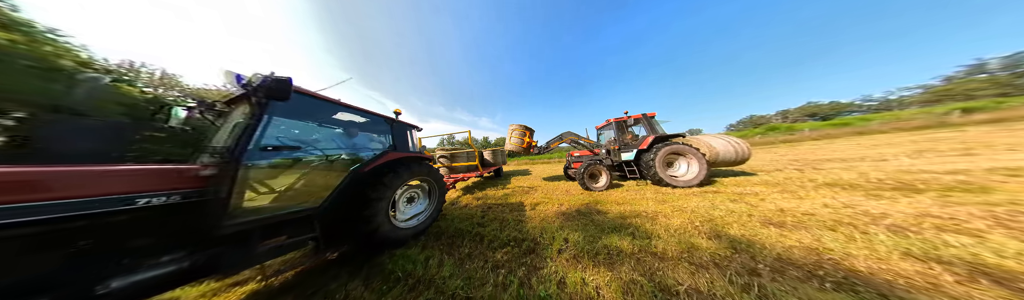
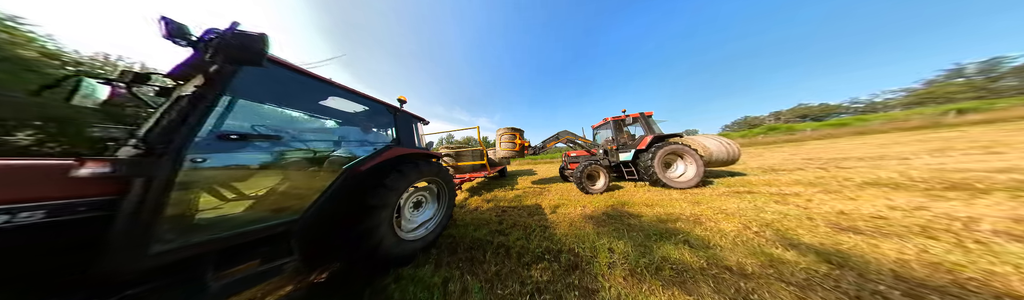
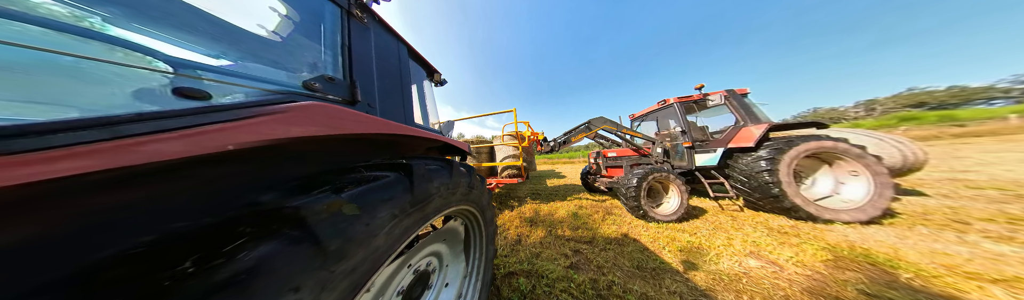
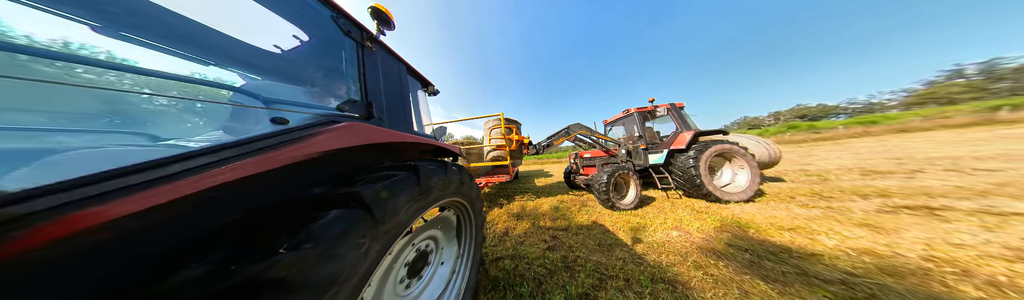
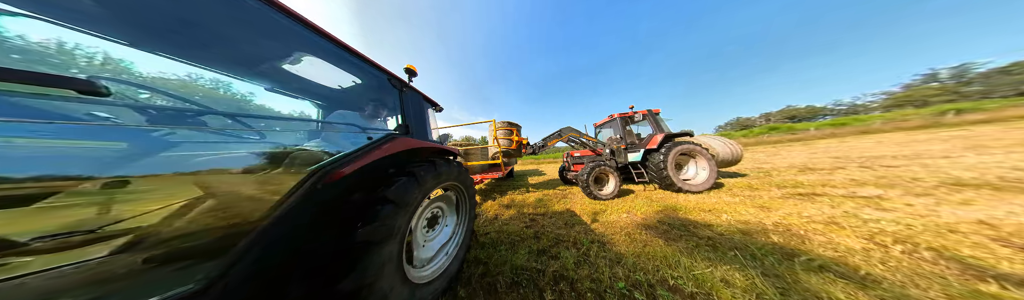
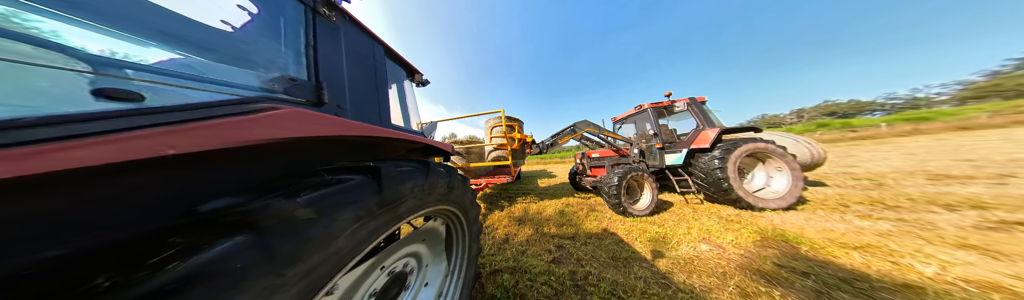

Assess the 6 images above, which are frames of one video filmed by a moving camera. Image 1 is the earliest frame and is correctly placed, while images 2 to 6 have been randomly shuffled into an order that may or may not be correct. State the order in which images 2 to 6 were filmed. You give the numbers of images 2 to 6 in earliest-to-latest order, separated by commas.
2, 5, 4, 6, 3
